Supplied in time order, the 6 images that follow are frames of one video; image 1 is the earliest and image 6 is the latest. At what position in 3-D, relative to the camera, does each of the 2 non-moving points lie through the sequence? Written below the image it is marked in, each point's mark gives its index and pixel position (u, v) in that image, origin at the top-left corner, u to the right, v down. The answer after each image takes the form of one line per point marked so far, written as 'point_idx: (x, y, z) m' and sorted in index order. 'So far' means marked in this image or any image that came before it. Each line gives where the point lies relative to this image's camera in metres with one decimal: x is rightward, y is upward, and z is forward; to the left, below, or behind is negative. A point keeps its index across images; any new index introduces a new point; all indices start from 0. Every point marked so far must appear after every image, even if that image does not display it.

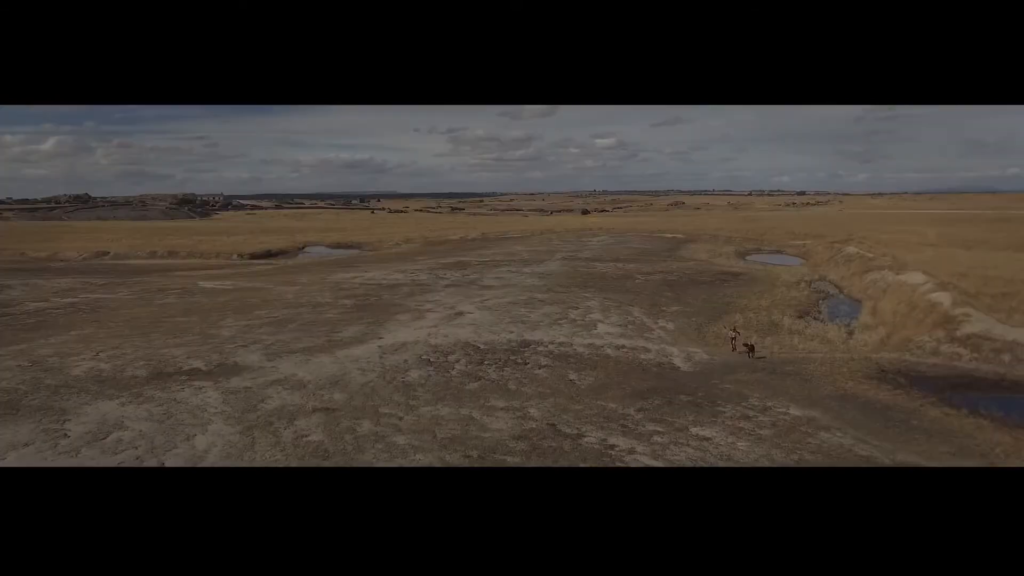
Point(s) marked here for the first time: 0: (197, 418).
0: (-7.5, -3.1, +13.4) m
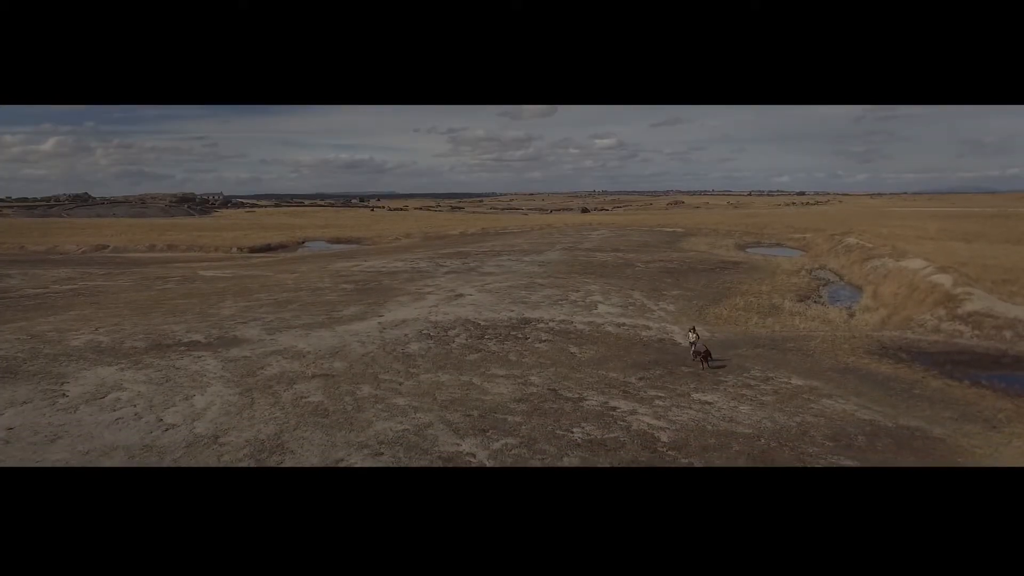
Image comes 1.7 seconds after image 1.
0: (-7.5, -2.2, +13.3) m
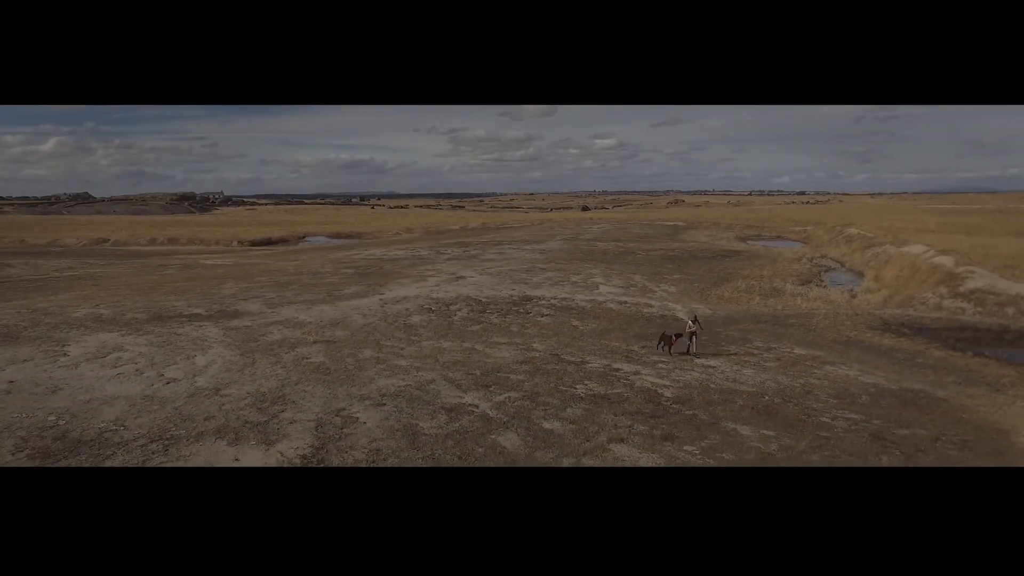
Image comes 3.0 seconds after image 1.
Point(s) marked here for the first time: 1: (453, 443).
0: (-7.4, -1.3, +13.3) m
1: (-0.9, -2.2, +8.3) m
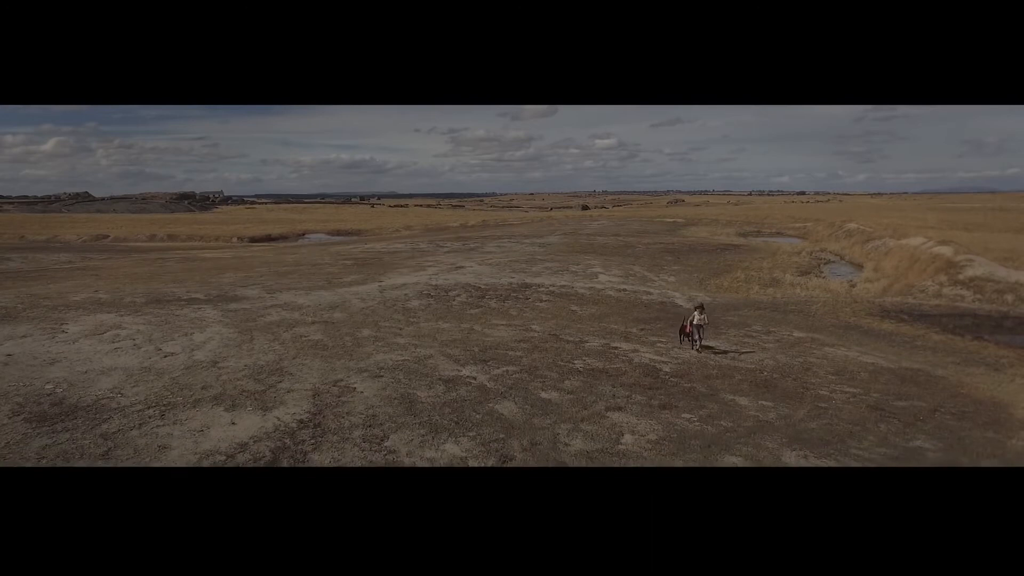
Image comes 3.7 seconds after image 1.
0: (-7.4, -0.9, +13.3) m
1: (-0.9, -1.8, +8.3) m
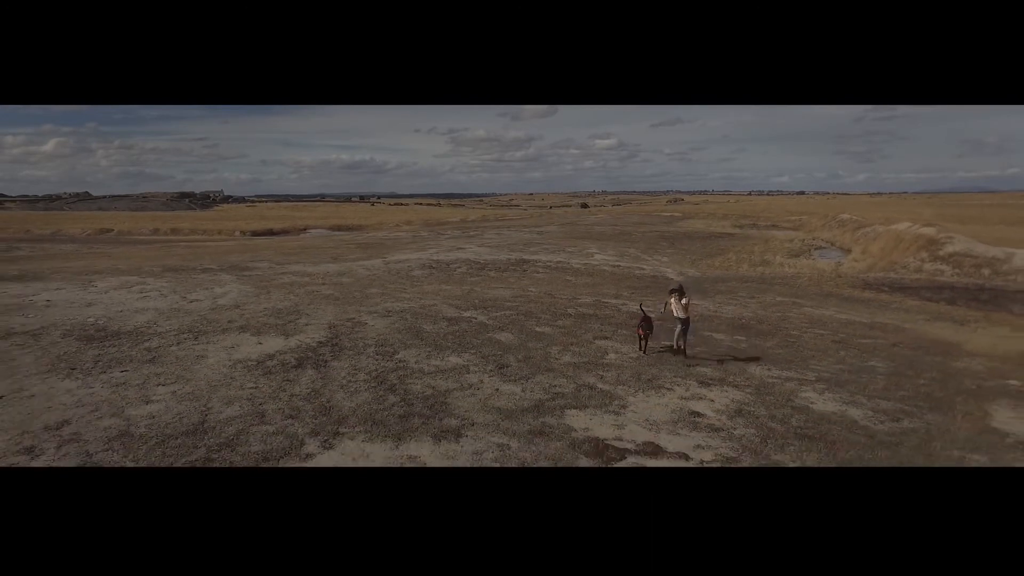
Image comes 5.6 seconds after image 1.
0: (-7.5, +0.1, +14.2) m
1: (-0.9, -0.8, +9.2) m
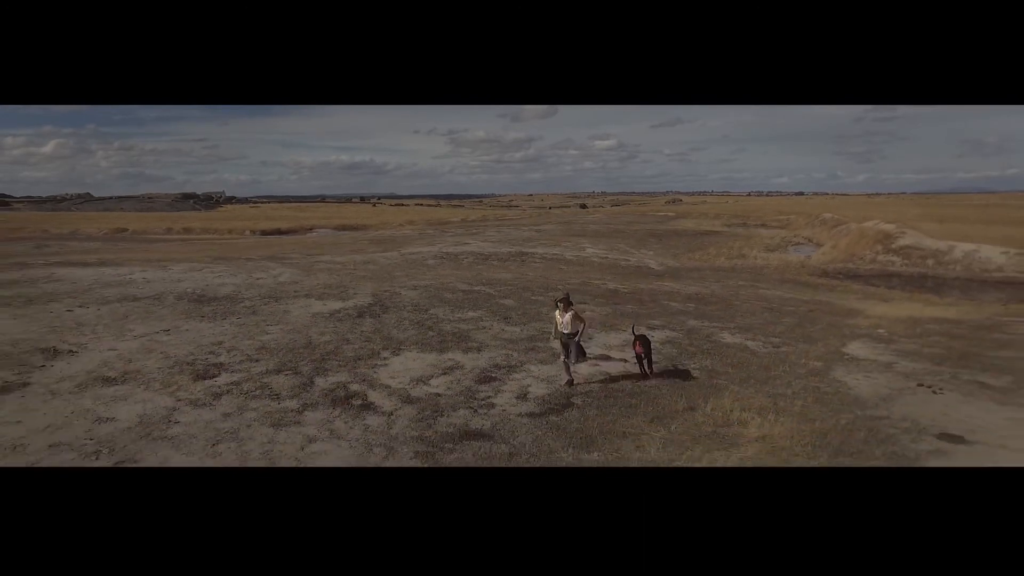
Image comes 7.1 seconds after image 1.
0: (-7.5, +0.6, +17.0) m
1: (-0.9, -0.3, +12.0) m
